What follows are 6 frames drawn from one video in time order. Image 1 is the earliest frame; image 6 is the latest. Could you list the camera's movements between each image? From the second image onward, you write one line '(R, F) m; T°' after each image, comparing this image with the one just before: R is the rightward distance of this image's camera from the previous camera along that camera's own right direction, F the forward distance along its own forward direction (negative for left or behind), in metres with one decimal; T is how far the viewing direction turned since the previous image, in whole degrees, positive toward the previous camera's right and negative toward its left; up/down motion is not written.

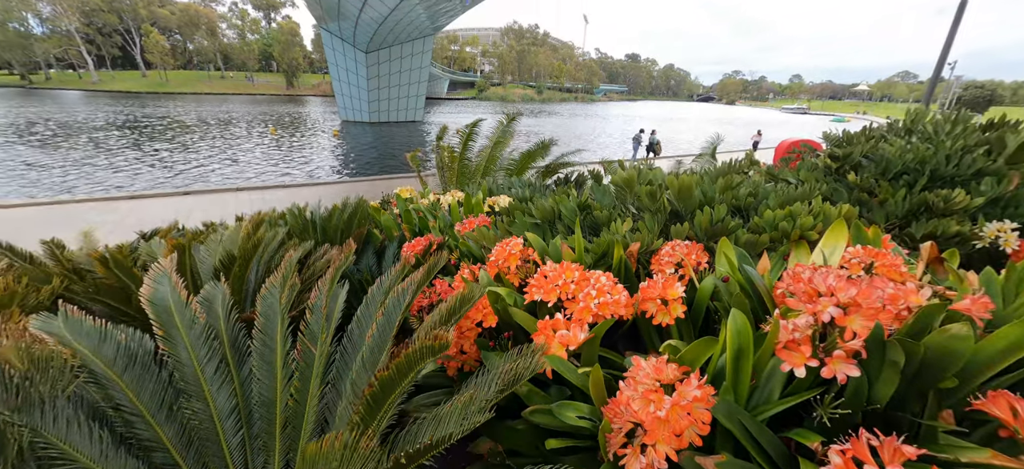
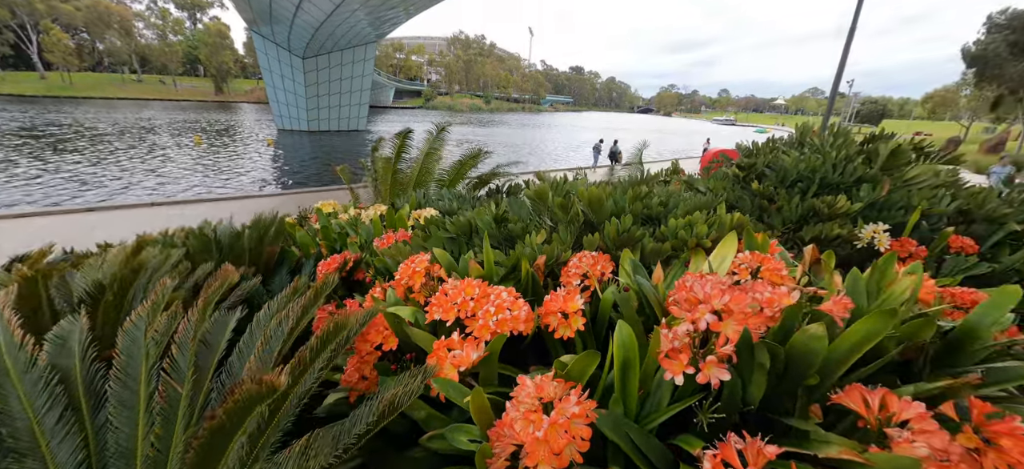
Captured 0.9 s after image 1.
(+0.2, 0.0) m; +7°
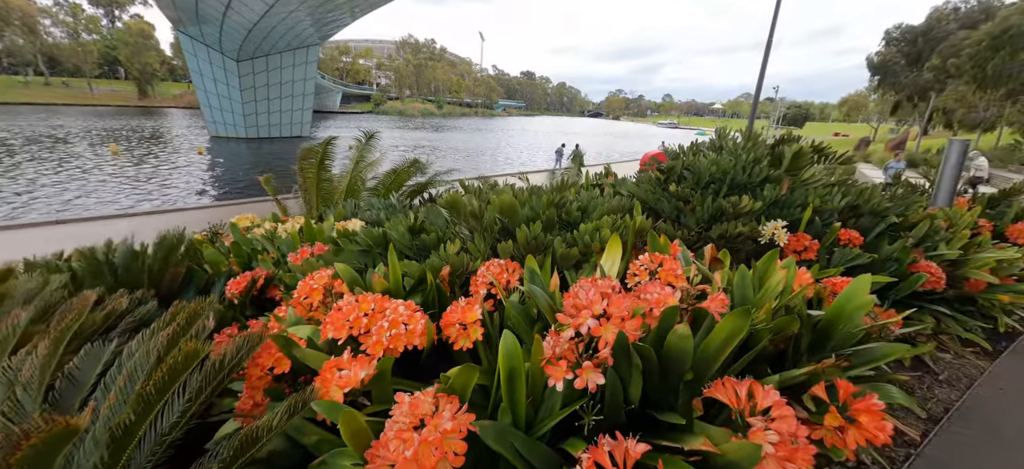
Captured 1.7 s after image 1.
(+0.2, 0.0) m; +6°
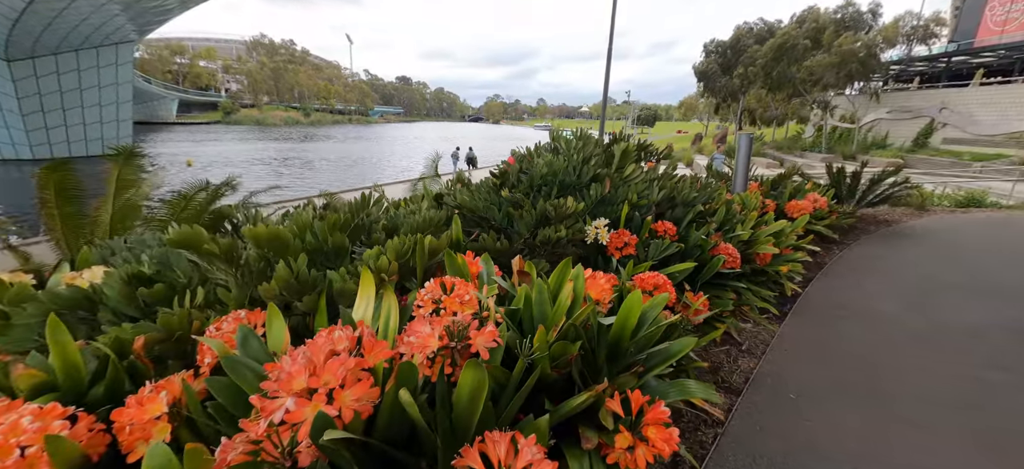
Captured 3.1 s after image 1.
(+0.5, +0.2) m; +15°
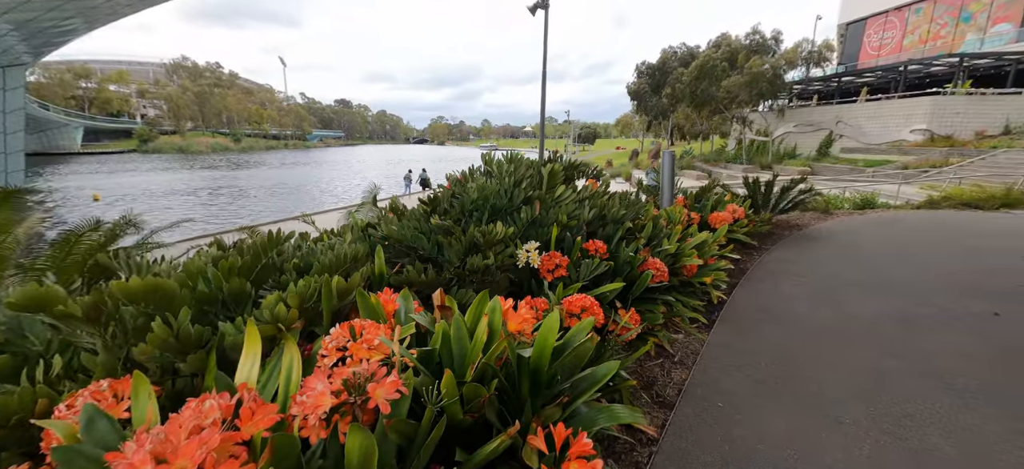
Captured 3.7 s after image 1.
(+0.2, 0.0) m; +7°
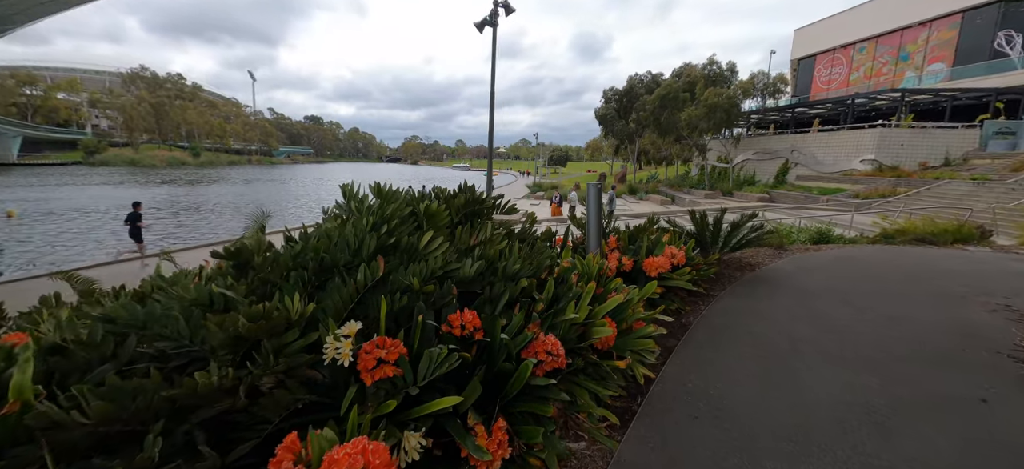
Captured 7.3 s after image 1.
(+0.7, +0.7) m; +4°
